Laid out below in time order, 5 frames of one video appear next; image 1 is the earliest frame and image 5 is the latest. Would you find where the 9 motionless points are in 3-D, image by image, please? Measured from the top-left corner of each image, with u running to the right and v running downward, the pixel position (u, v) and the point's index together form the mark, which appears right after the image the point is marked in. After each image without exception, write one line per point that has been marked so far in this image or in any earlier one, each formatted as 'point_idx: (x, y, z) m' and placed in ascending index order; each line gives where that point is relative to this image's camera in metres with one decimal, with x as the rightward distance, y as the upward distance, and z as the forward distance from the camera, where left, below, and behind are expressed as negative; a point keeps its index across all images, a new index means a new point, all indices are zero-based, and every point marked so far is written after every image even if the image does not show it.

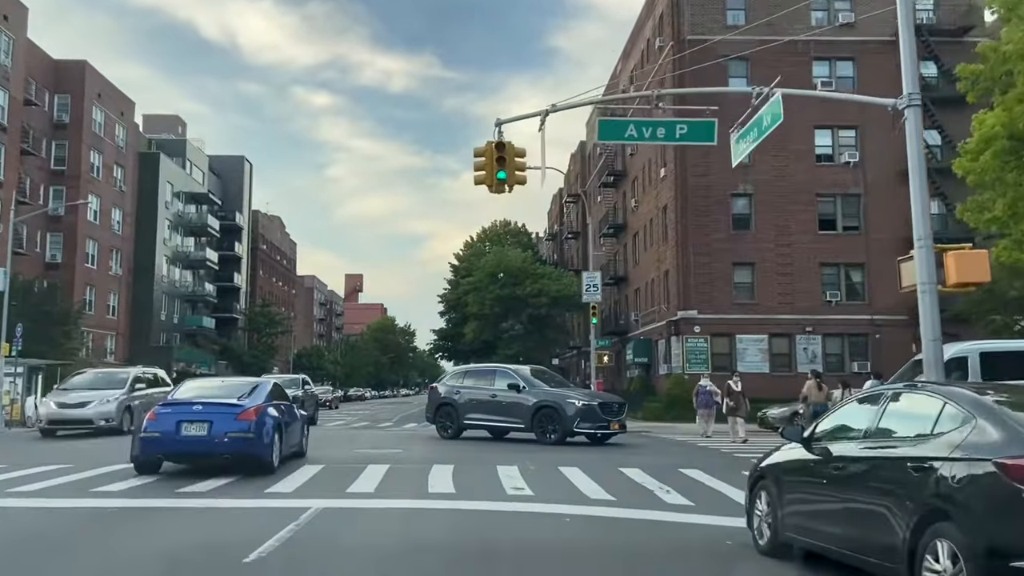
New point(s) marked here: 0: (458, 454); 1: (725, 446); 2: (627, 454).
0: (-1.1, -3.6, +17.4) m
1: (+5.4, -3.9, +19.9) m
2: (+2.6, -3.6, +17.0) m
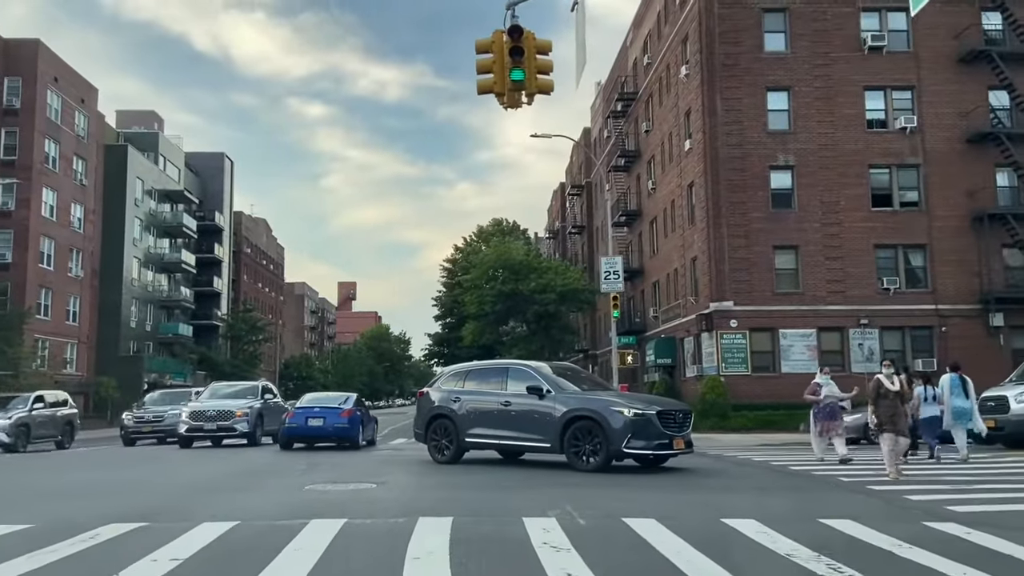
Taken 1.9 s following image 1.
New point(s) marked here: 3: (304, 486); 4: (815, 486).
0: (-0.7, -3.0, +11.8) m
1: (+5.8, -3.2, +14.3) m
2: (+2.9, -2.9, +11.4) m
3: (-3.2, -3.1, +12.7) m
4: (+4.6, -3.0, +12.0) m
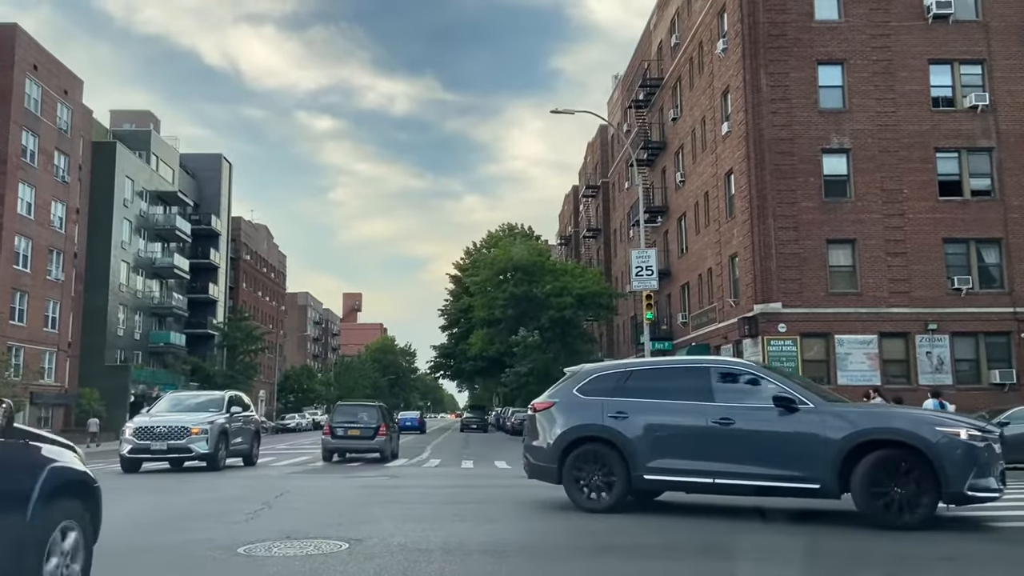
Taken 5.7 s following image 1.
0: (-0.3, -2.6, +7.6) m
1: (+6.2, -2.9, +10.1) m
2: (+3.3, -2.5, +7.2) m
3: (-2.8, -2.7, +8.5) m
4: (+5.0, -2.6, +7.8) m
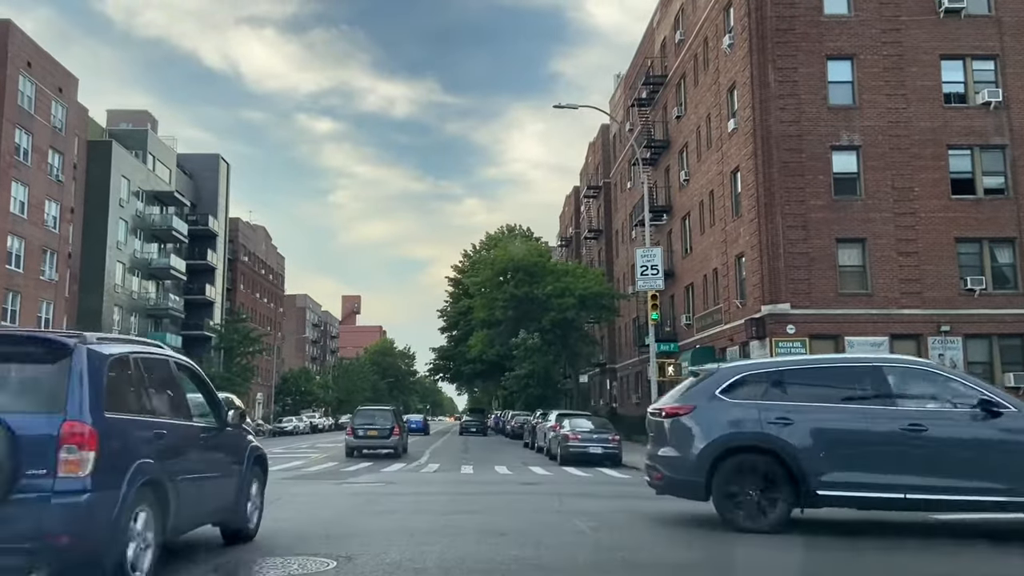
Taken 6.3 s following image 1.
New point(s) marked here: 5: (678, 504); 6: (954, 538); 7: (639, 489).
0: (-0.3, -2.5, +6.8) m
1: (+6.3, -2.8, +9.3) m
2: (+3.4, -2.4, +6.5) m
3: (-2.8, -2.7, +7.7) m
4: (+5.0, -2.5, +7.0) m
5: (+2.7, -3.6, +13.4) m
6: (+5.1, -2.8, +9.3) m
7: (+2.6, -4.1, +16.5) m
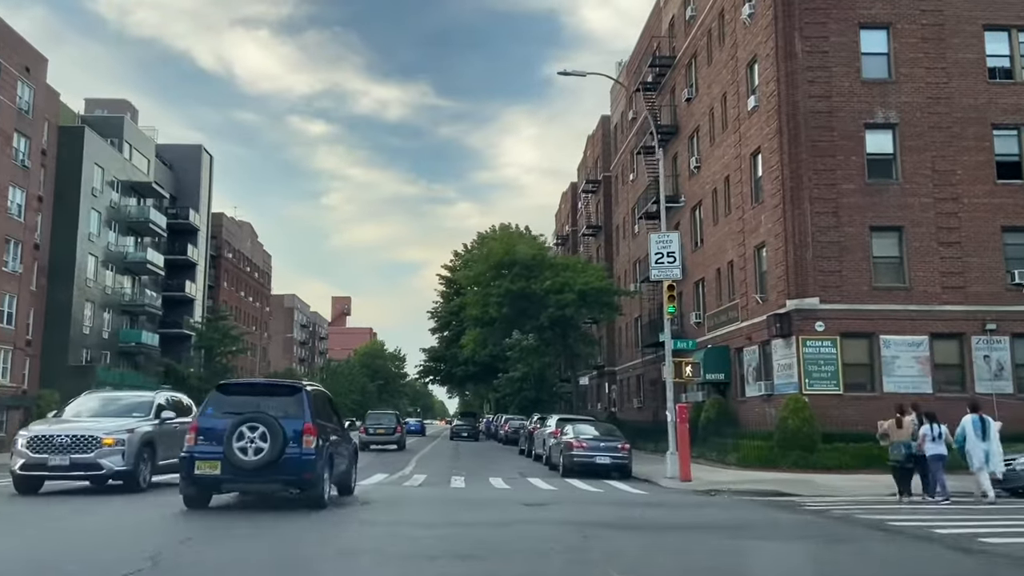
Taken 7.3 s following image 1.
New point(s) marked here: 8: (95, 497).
0: (-0.1, -2.1, +3.8) m
1: (+6.3, -2.5, +6.4) m
2: (+3.5, -2.0, +3.5) m
3: (-2.7, -2.2, +4.7) m
4: (+5.1, -2.1, +4.0) m
5: (+2.8, -3.2, +10.4) m
6: (+5.1, -2.4, +6.3) m
7: (+2.6, -3.7, +13.5) m
8: (-7.3, -3.6, +14.1) m
